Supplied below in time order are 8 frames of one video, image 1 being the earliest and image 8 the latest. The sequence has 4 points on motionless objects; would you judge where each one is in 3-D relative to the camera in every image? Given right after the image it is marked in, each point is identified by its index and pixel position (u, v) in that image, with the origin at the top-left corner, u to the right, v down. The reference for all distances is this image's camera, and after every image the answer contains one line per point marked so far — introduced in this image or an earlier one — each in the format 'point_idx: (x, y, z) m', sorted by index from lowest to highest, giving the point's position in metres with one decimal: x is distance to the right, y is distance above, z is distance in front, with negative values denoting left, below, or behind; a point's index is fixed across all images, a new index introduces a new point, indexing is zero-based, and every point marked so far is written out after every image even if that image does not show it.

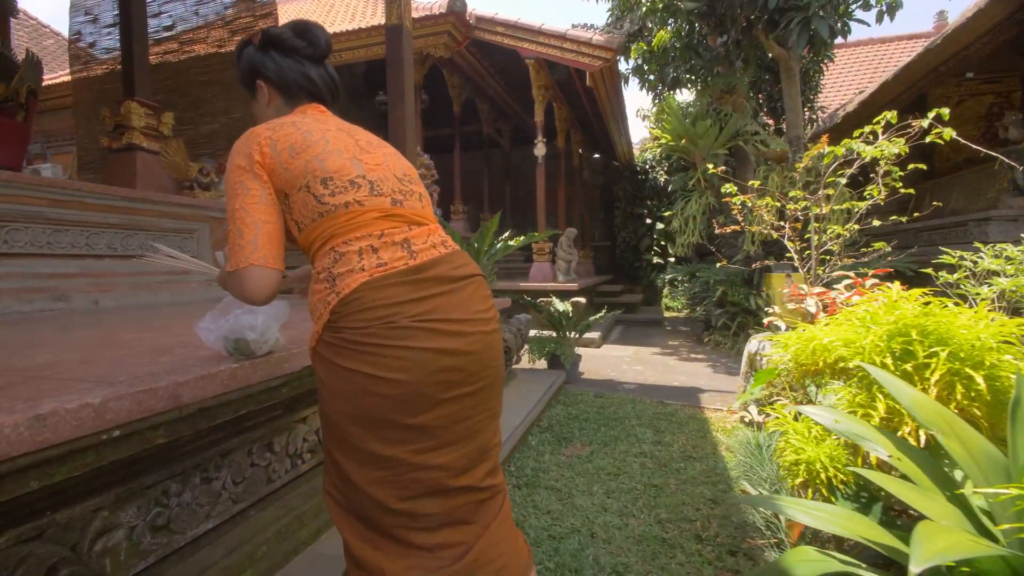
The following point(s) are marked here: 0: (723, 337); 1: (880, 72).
0: (+2.4, -0.6, +5.6) m
1: (+7.2, +4.2, +9.7) m
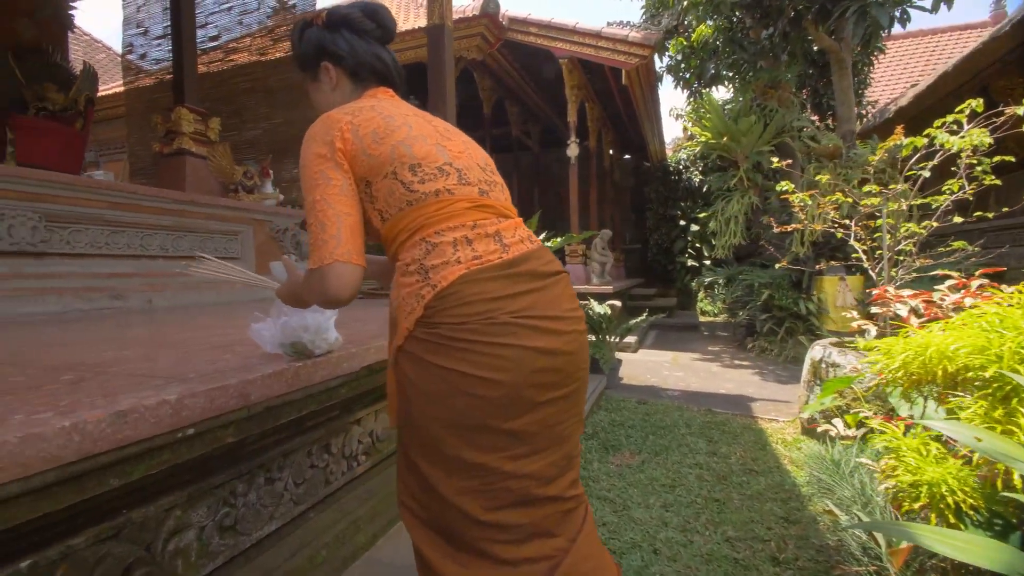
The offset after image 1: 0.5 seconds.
0: (+2.8, -0.6, +5.4) m
1: (+7.8, +4.1, +9.2) m
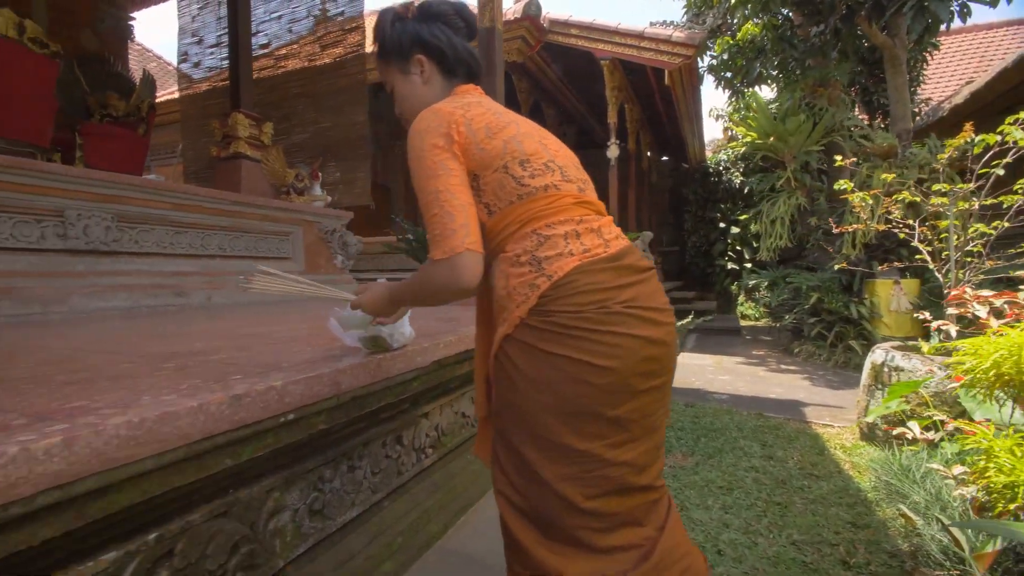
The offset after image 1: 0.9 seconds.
0: (+3.2, -0.6, +5.2) m
1: (+8.5, +4.0, +8.8) m
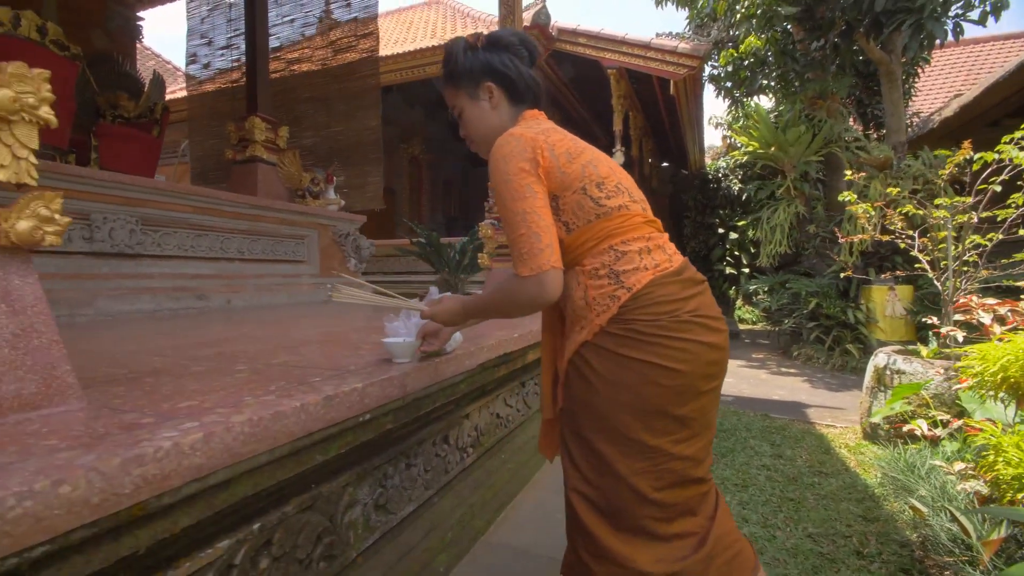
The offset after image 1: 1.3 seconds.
0: (+3.3, -0.7, +5.4) m
1: (+8.5, +3.9, +9.1) m
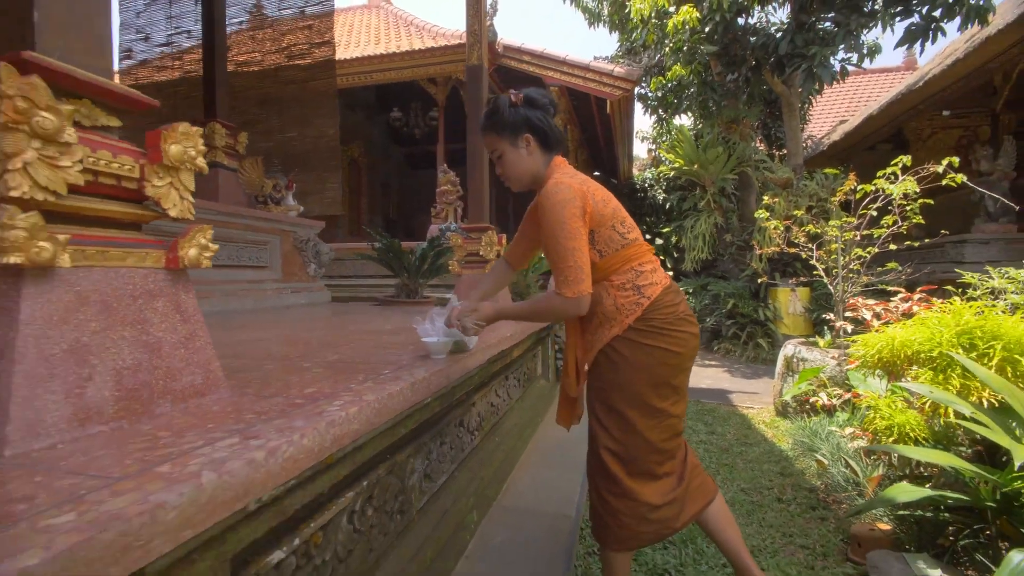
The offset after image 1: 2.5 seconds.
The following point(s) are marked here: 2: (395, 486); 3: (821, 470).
0: (+2.7, -0.7, +6.2) m
1: (+7.3, +3.9, +10.6) m
2: (-0.3, -0.6, +1.4) m
3: (+1.5, -0.9, +2.4) m
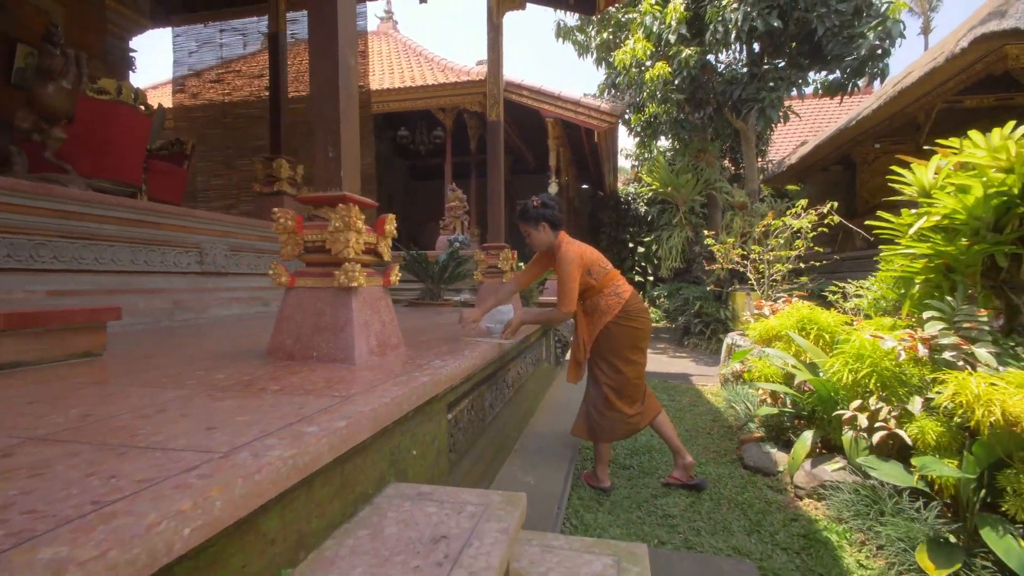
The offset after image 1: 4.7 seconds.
0: (+2.8, -0.8, +7.4) m
1: (+7.3, +3.8, +12.0) m
2: (-0.2, -0.6, +2.6) m
3: (+1.6, -0.9, +3.6) m
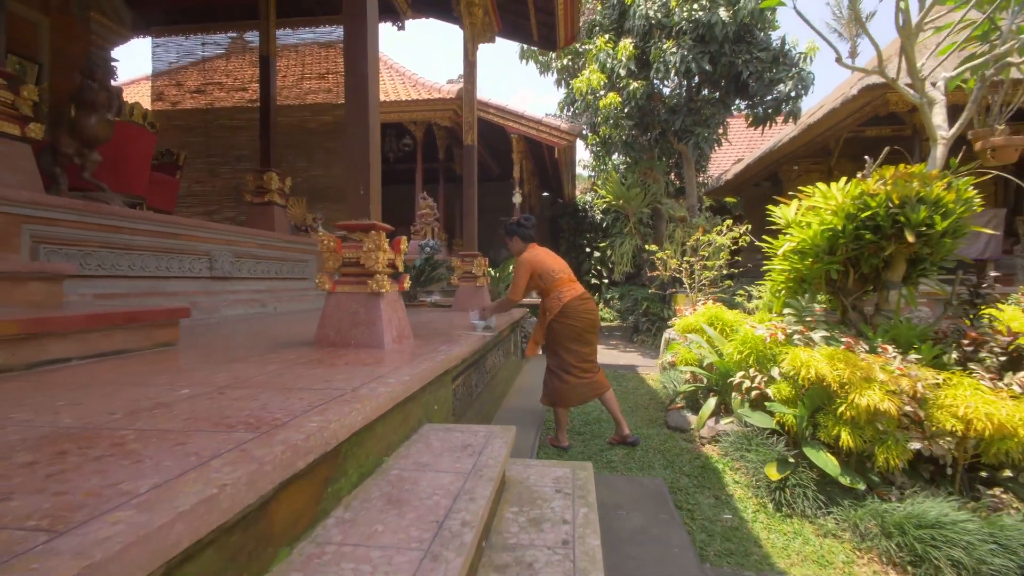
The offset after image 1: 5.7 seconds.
0: (+2.2, -0.8, +8.4) m
1: (+6.3, +3.7, +13.3) m
2: (-0.3, -0.6, +3.3) m
3: (+1.4, -0.9, +4.5) m
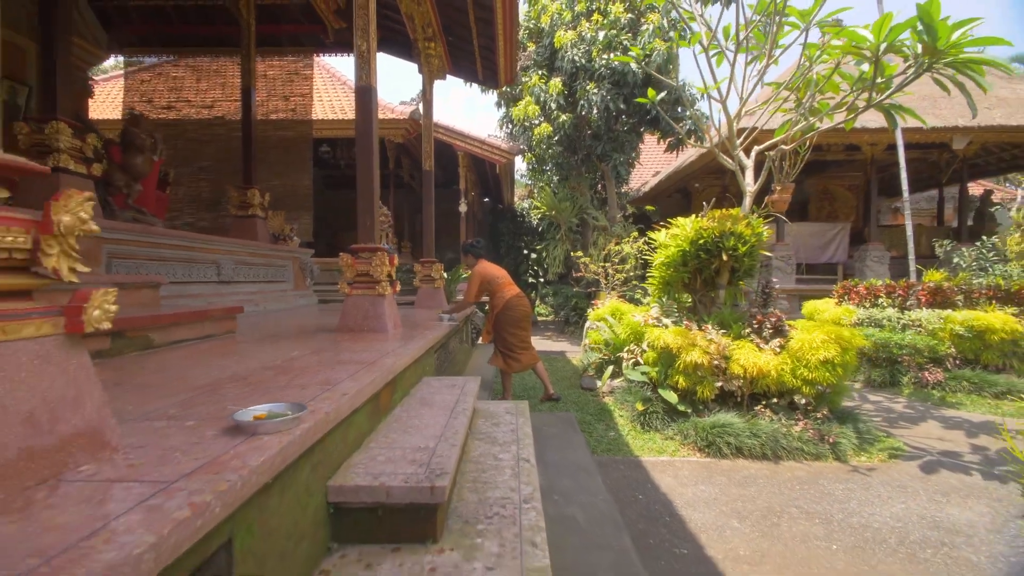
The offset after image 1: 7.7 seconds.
0: (+1.2, -0.8, +10.0) m
1: (+4.7, +3.8, +15.4) m
2: (-0.7, -0.6, +4.6) m
3: (+0.9, -1.0, +6.0) m
